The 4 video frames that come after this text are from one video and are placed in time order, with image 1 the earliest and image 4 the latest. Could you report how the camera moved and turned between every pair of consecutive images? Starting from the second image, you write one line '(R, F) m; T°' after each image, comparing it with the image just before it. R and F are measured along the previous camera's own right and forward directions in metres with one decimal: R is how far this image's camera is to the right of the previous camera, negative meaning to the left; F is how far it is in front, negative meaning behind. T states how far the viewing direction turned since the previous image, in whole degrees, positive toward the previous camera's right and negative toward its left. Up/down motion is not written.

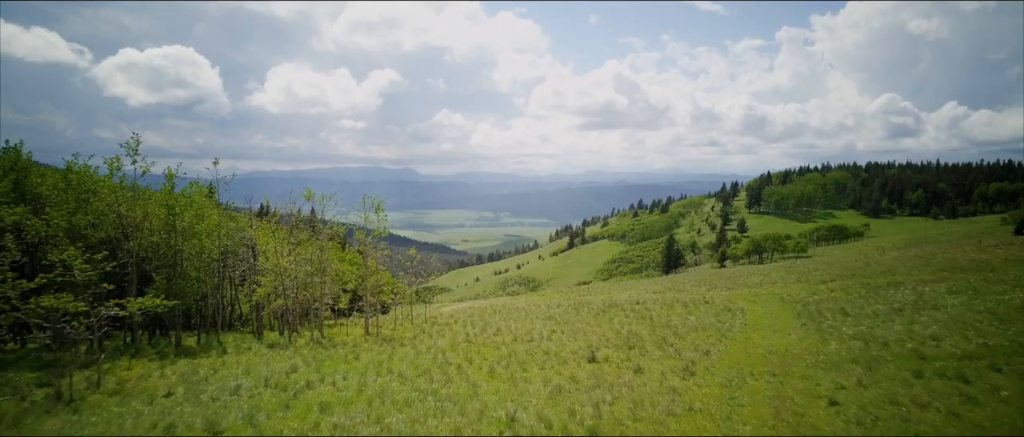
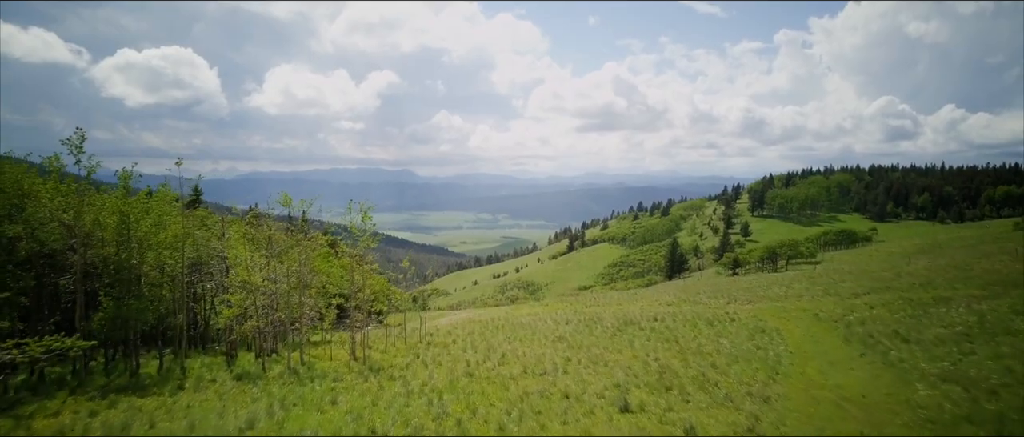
(-0.6, +3.9) m; 0°
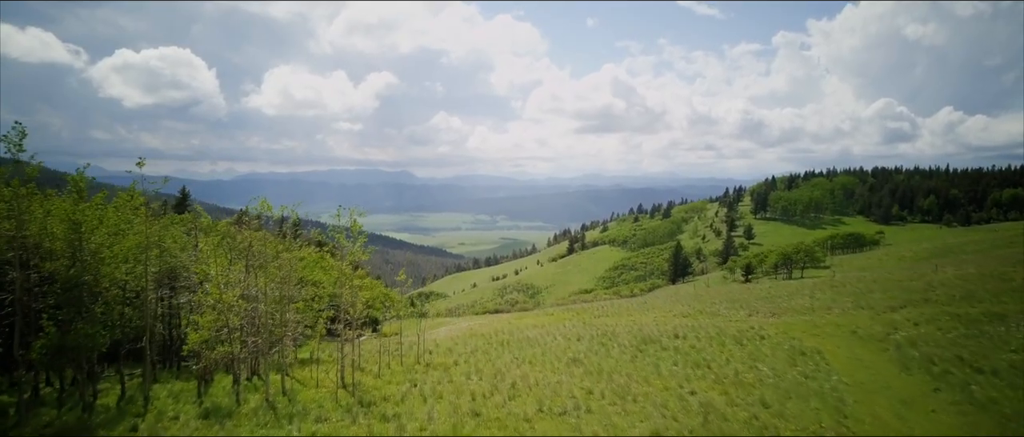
(-0.7, +3.4) m; 0°
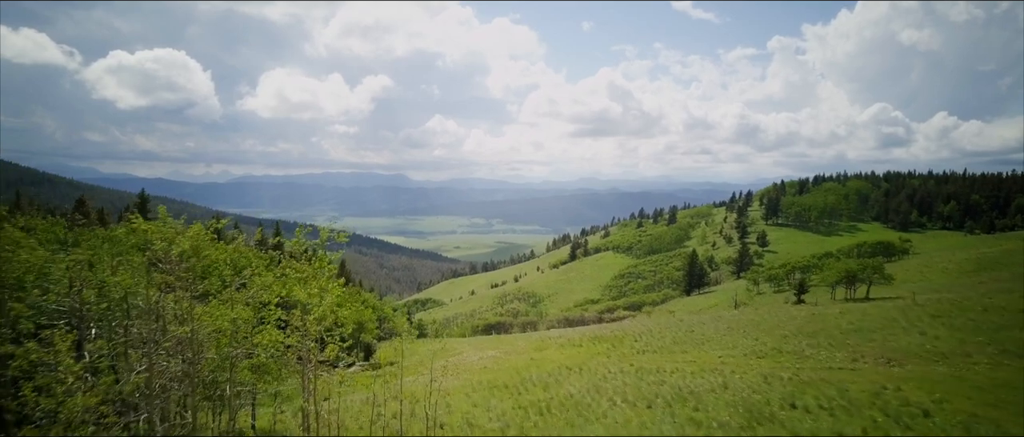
(-2.8, +10.4) m; +1°
